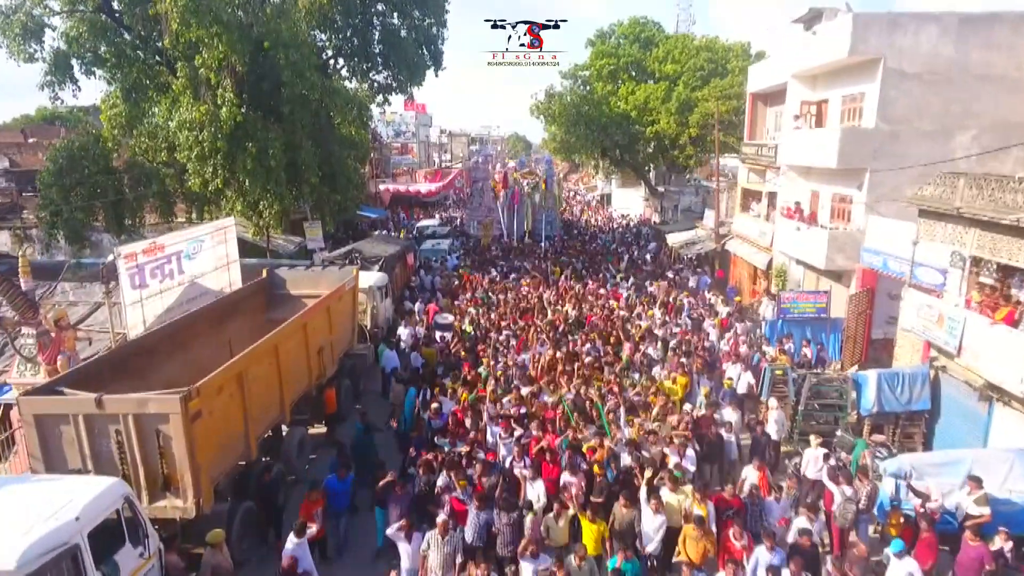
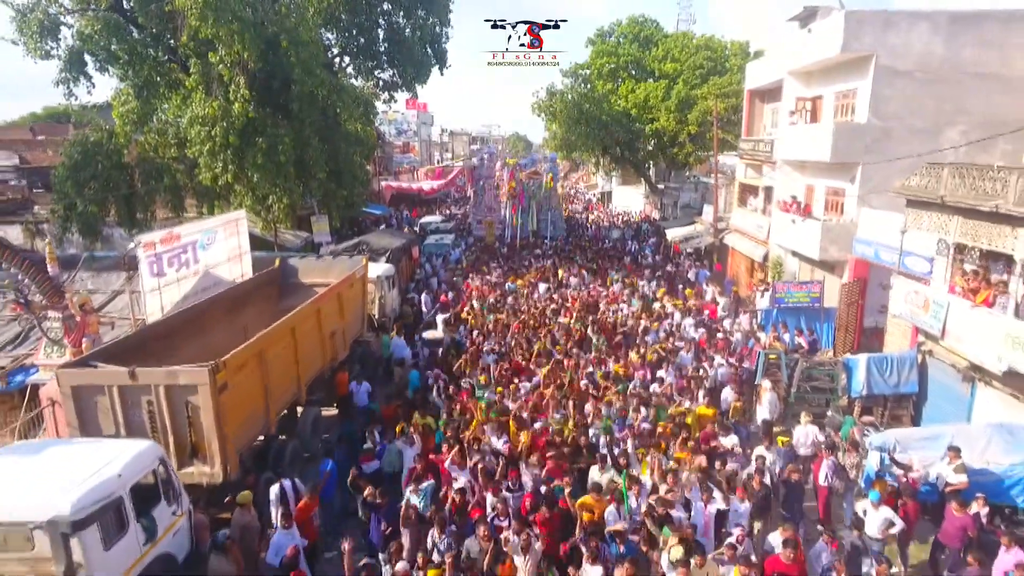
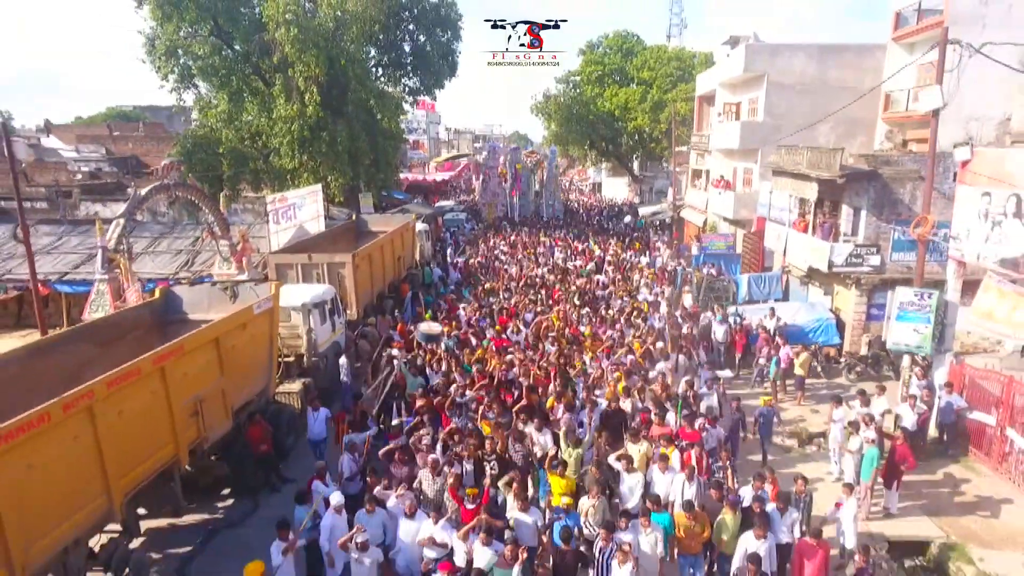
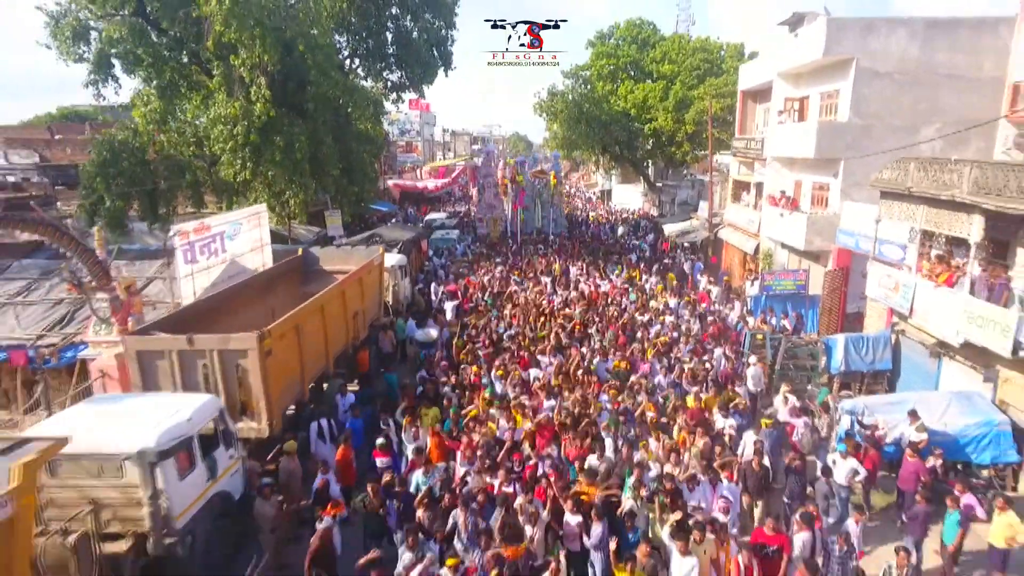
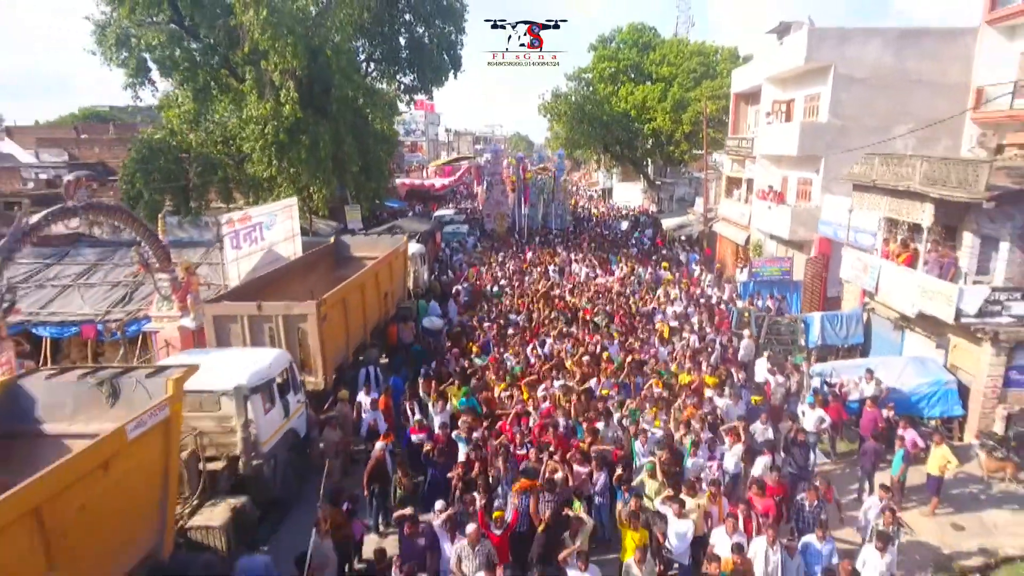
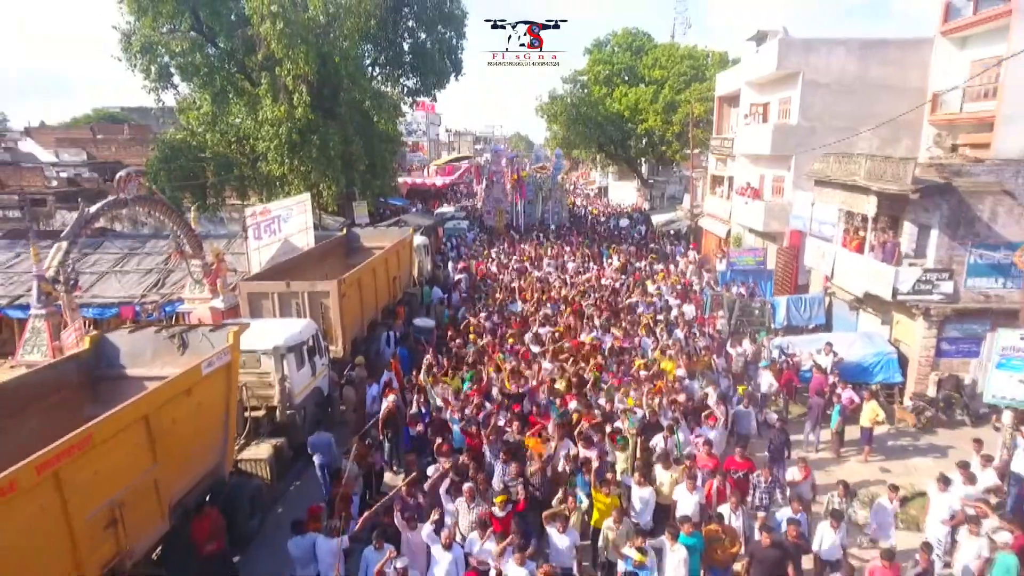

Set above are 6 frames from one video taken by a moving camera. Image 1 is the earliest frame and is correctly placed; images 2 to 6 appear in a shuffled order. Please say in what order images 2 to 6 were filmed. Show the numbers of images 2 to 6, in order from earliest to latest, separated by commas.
2, 4, 5, 6, 3
